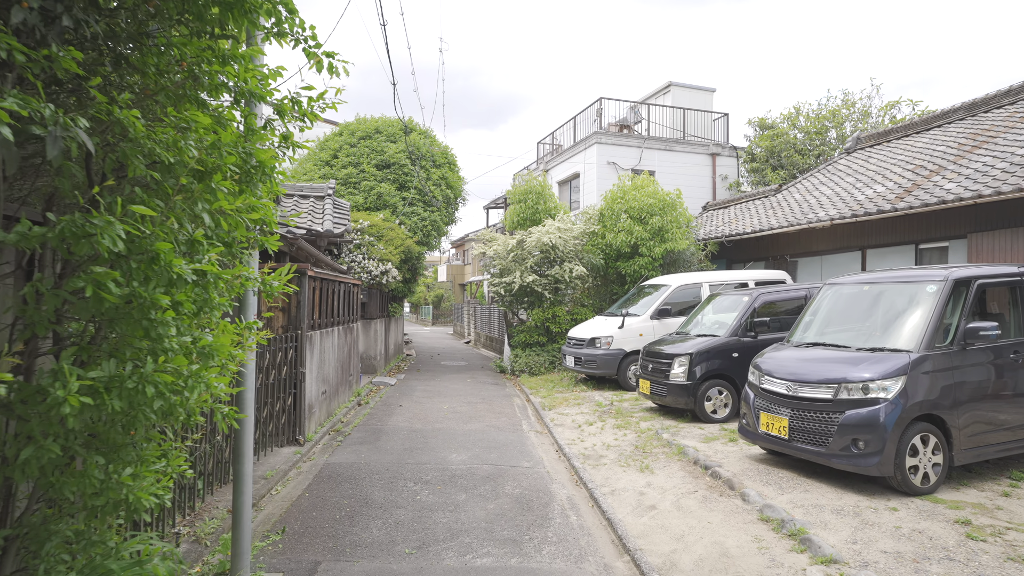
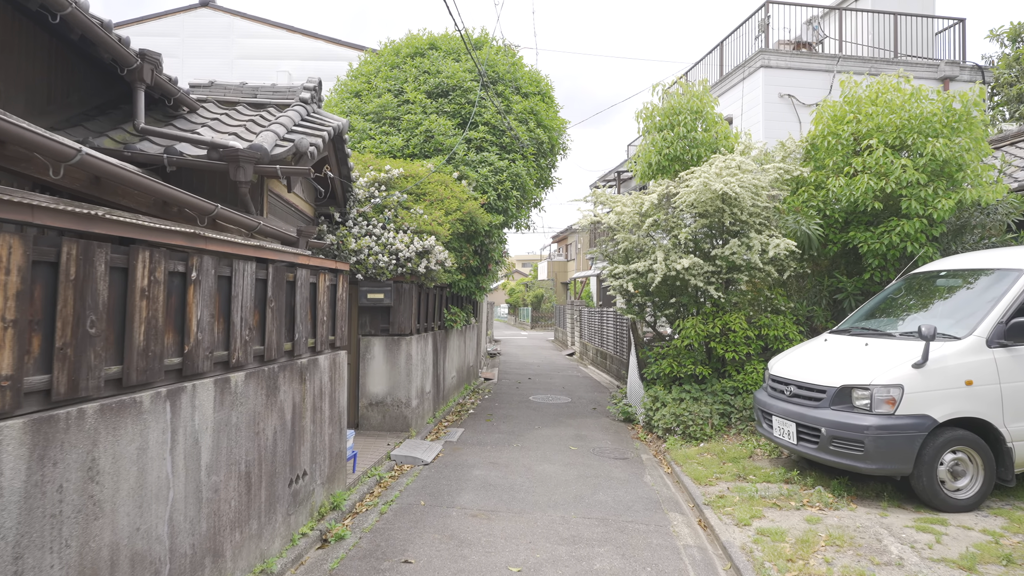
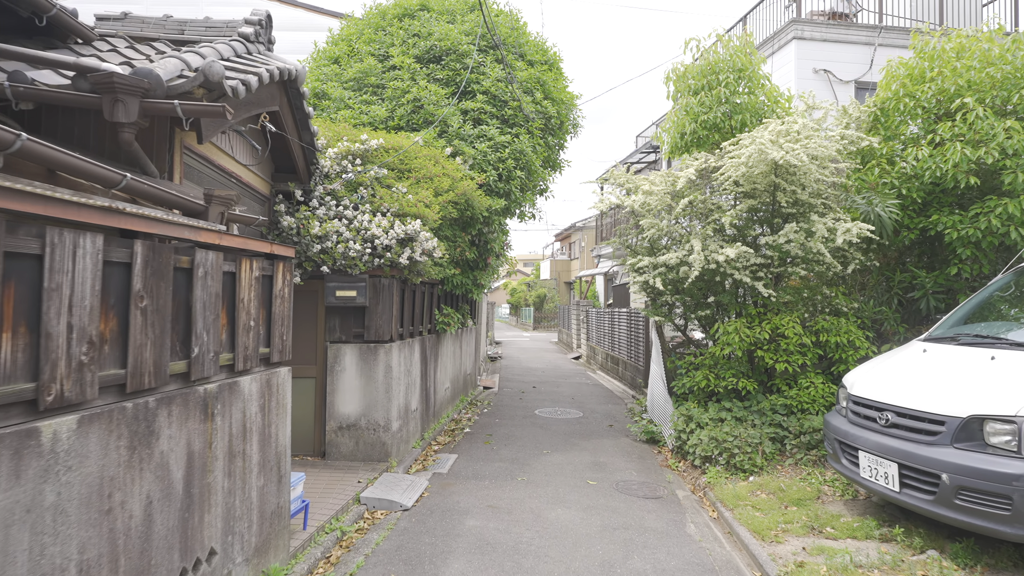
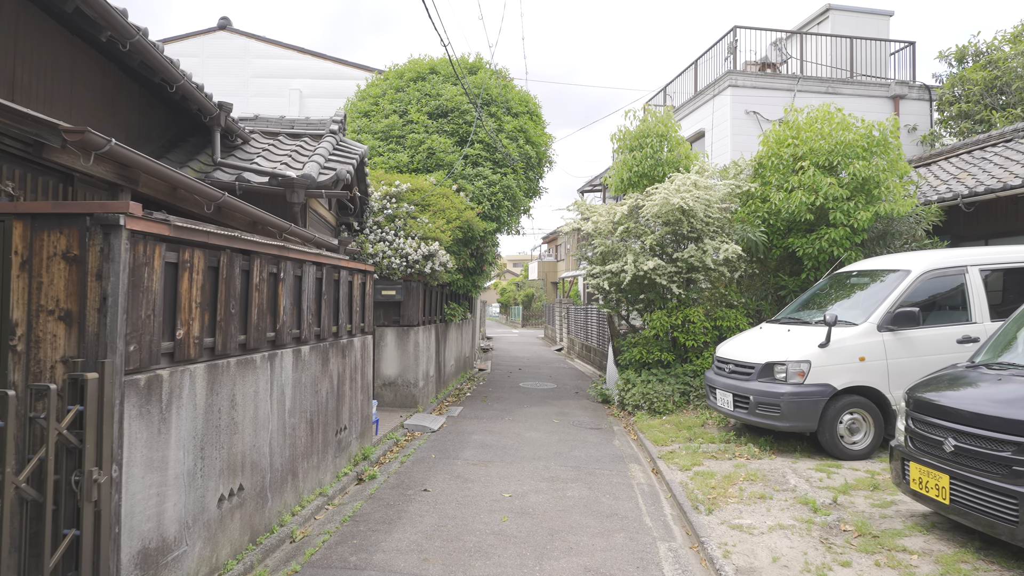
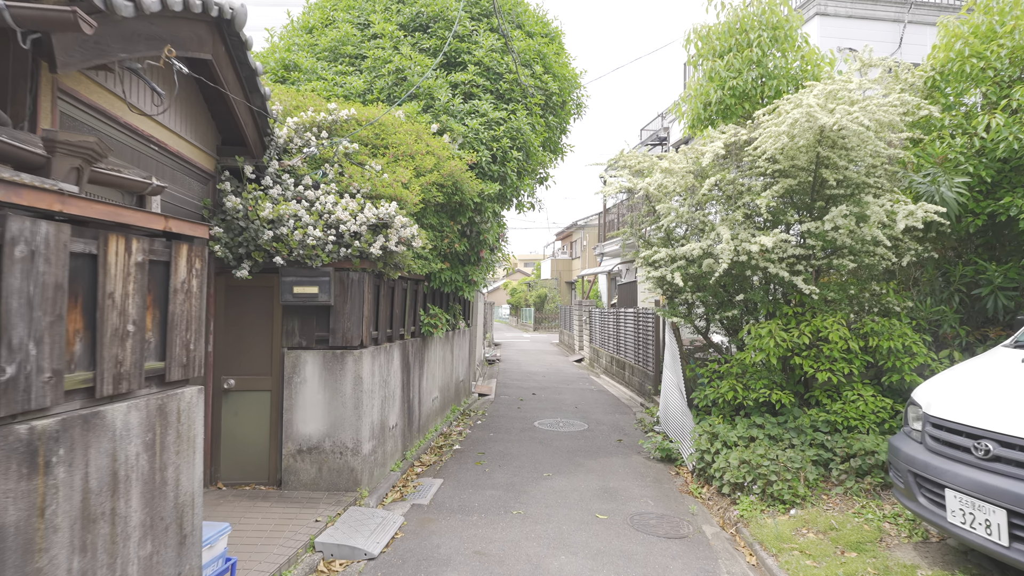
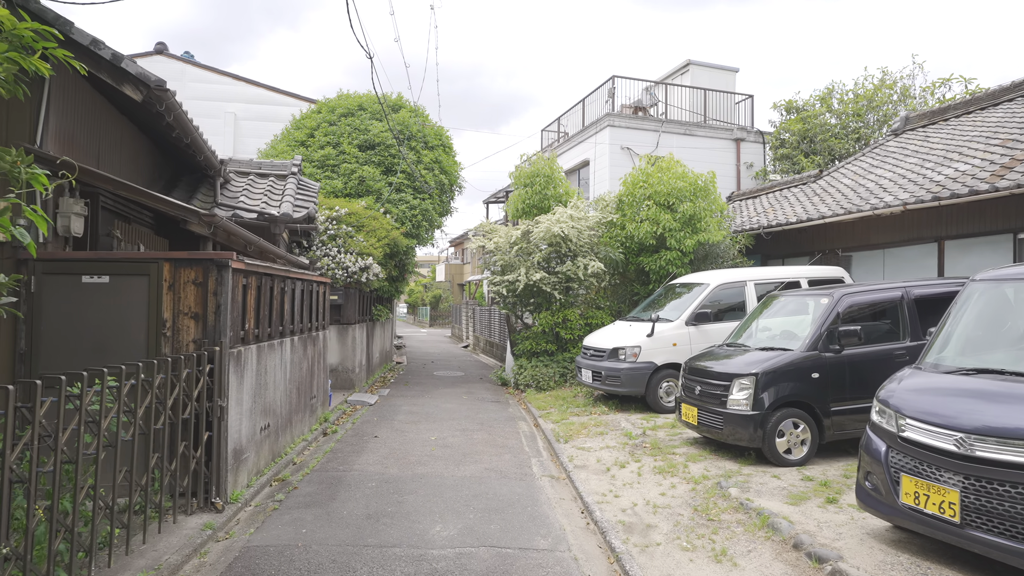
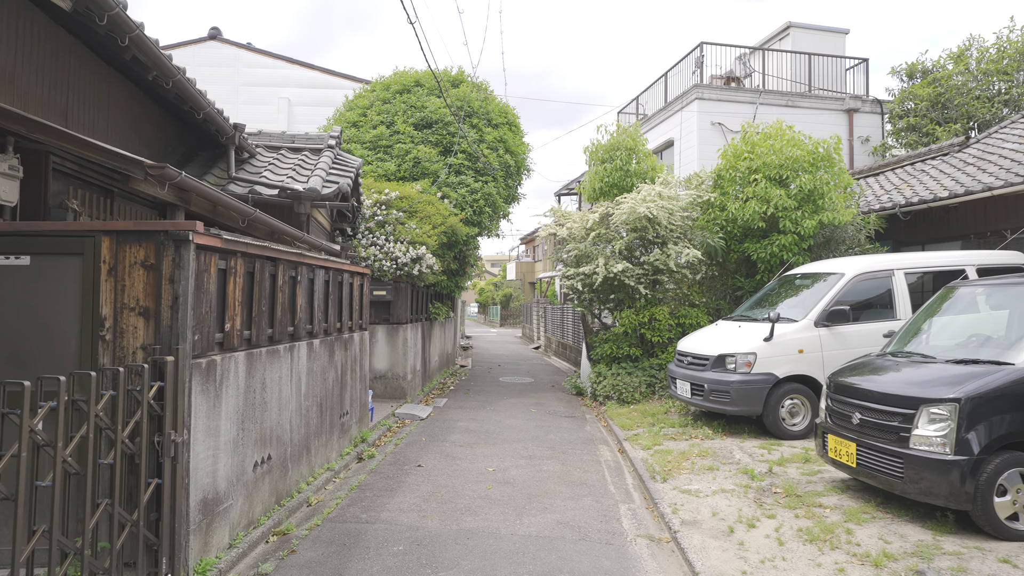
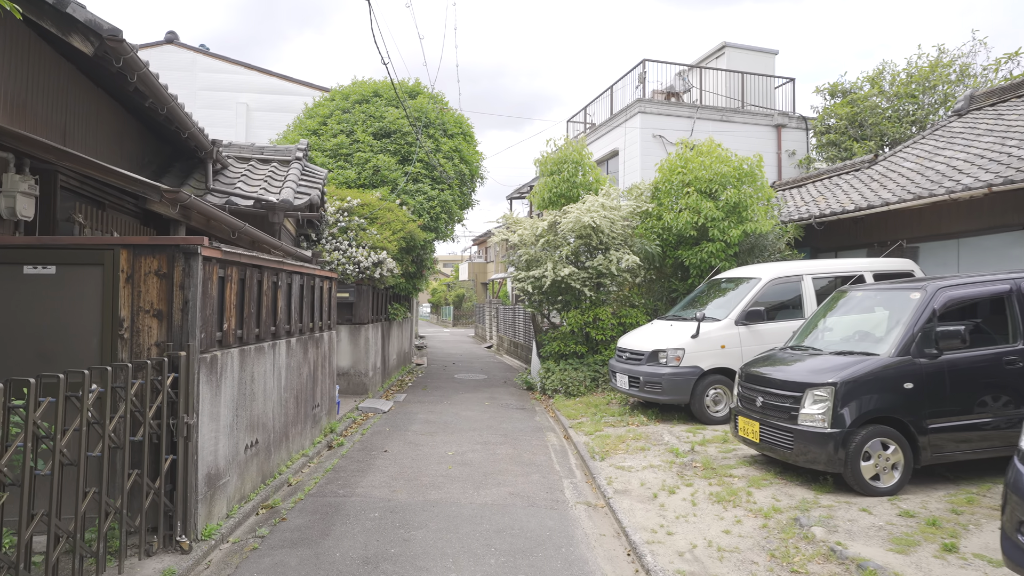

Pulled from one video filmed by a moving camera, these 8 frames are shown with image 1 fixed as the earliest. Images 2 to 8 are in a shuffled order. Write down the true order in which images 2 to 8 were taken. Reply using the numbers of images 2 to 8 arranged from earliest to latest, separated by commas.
6, 8, 7, 4, 2, 3, 5
